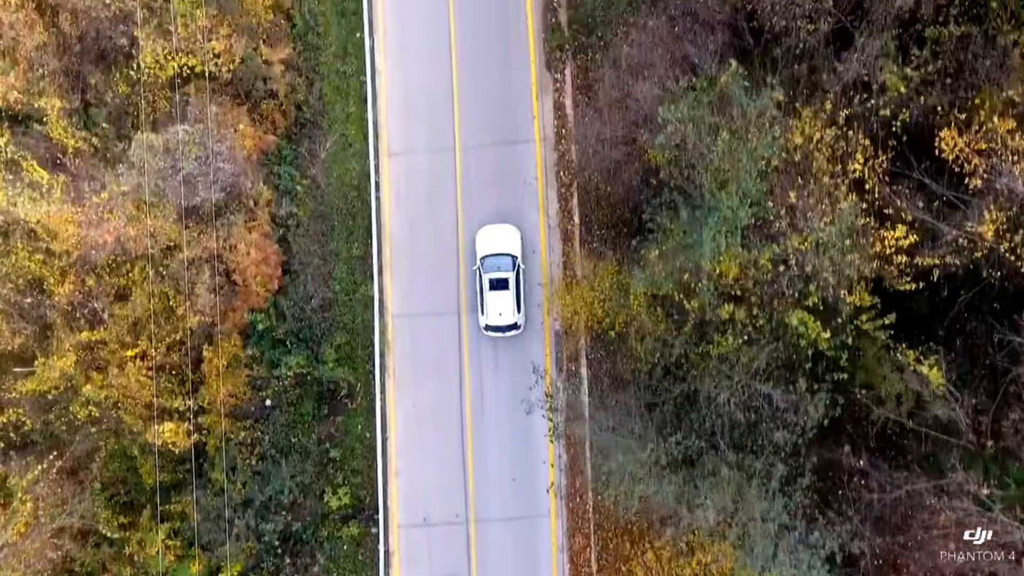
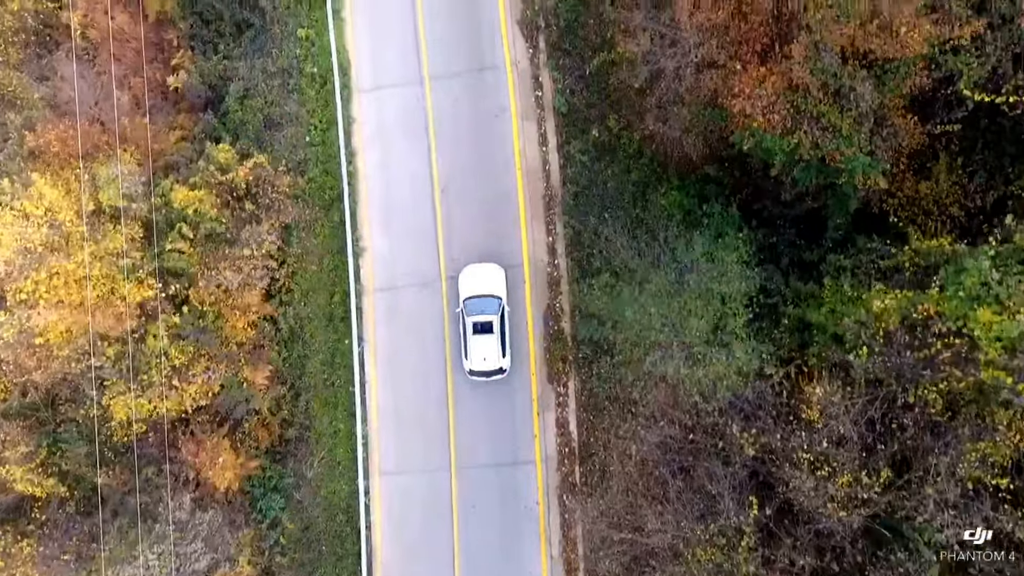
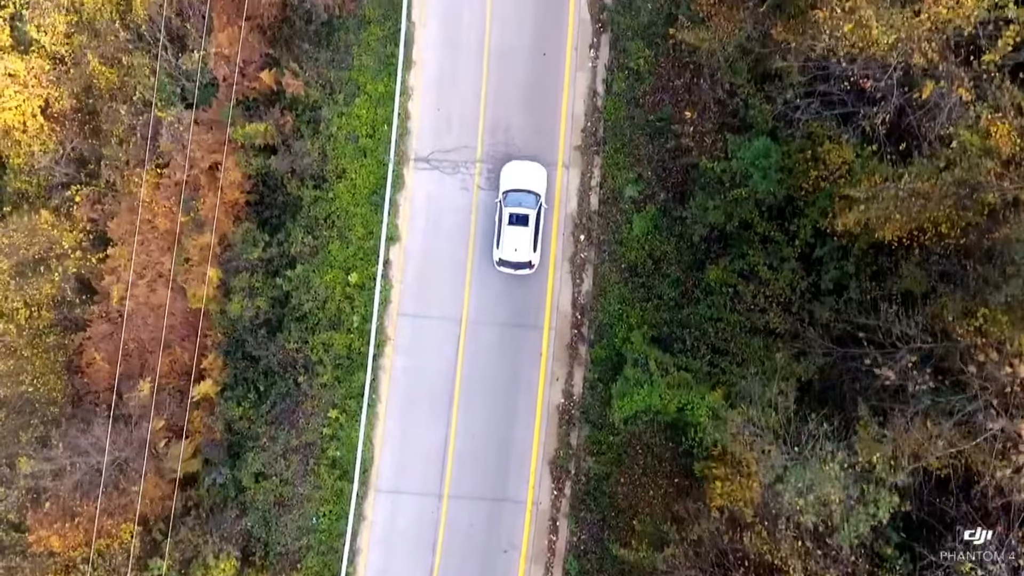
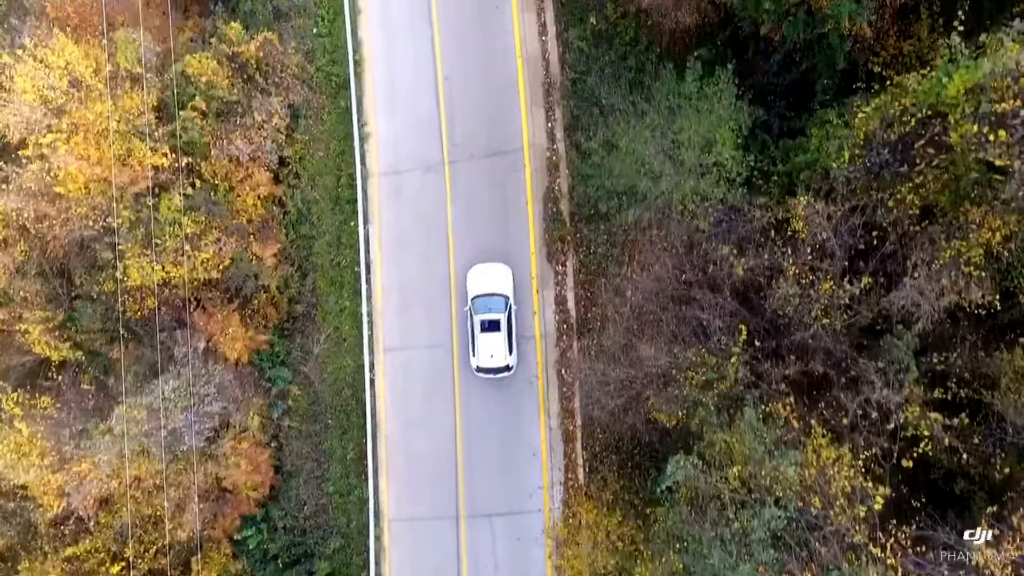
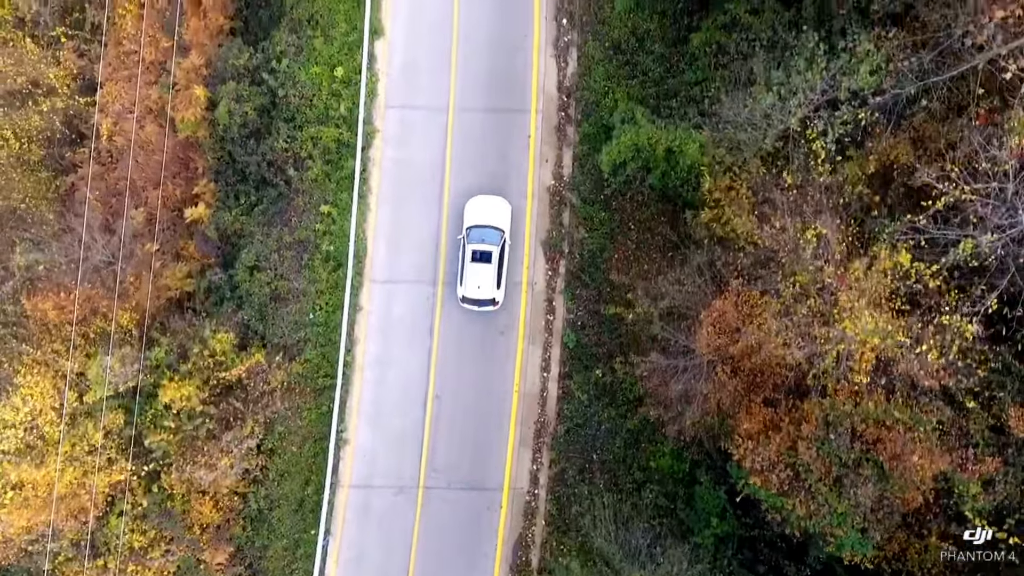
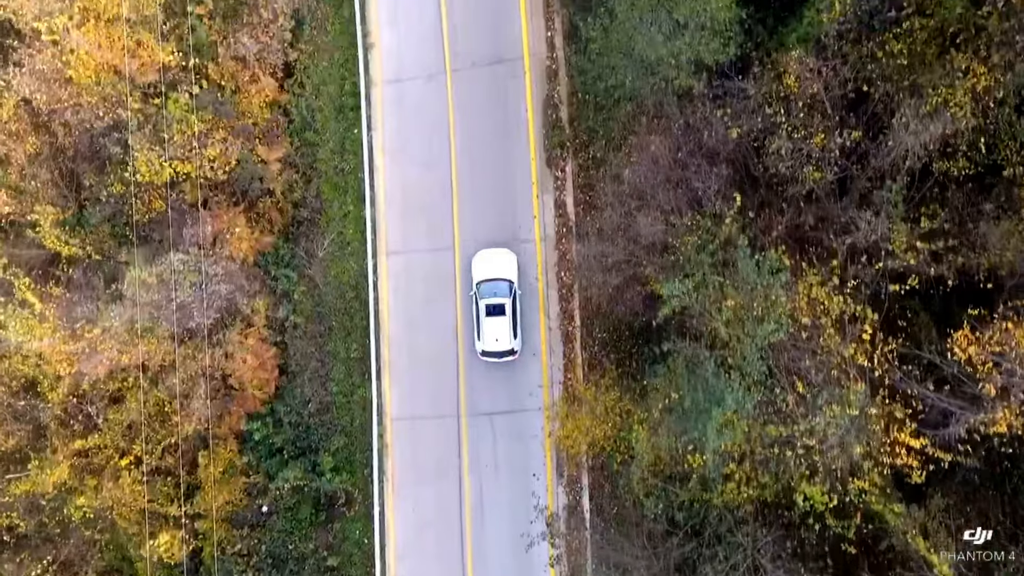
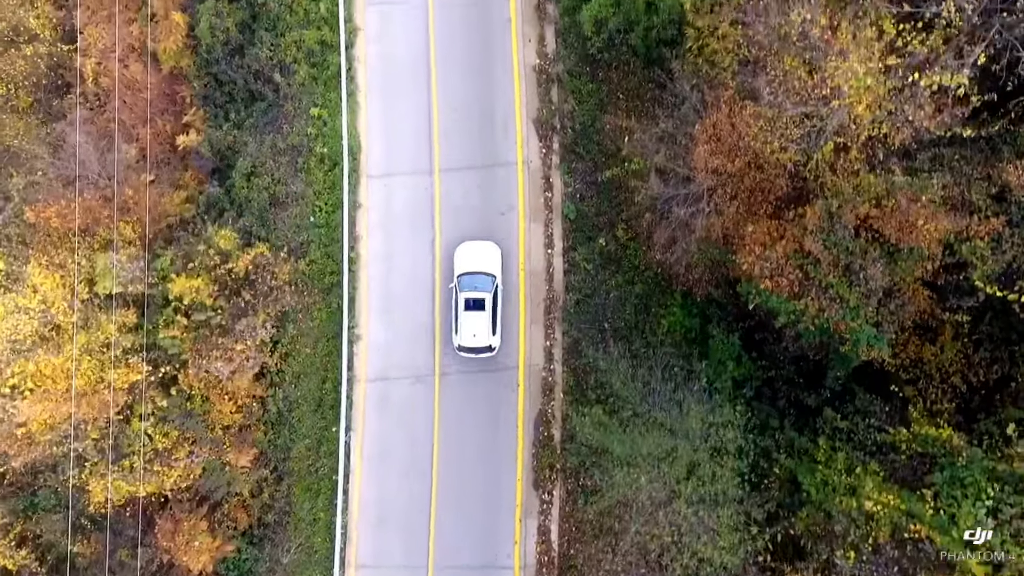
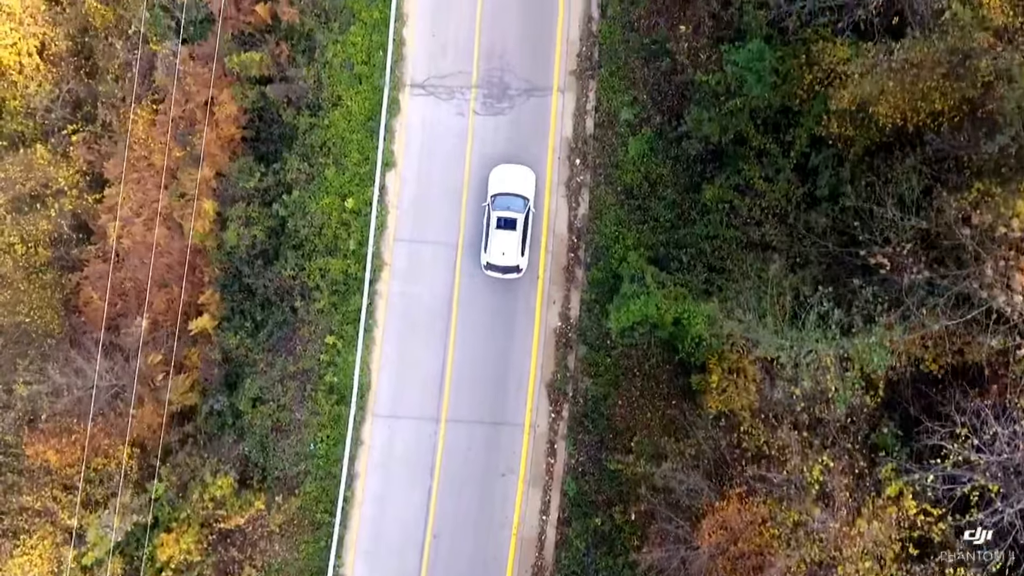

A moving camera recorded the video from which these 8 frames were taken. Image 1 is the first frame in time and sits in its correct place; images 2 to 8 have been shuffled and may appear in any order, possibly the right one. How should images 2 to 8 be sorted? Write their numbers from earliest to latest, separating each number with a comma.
6, 4, 2, 7, 5, 8, 3
